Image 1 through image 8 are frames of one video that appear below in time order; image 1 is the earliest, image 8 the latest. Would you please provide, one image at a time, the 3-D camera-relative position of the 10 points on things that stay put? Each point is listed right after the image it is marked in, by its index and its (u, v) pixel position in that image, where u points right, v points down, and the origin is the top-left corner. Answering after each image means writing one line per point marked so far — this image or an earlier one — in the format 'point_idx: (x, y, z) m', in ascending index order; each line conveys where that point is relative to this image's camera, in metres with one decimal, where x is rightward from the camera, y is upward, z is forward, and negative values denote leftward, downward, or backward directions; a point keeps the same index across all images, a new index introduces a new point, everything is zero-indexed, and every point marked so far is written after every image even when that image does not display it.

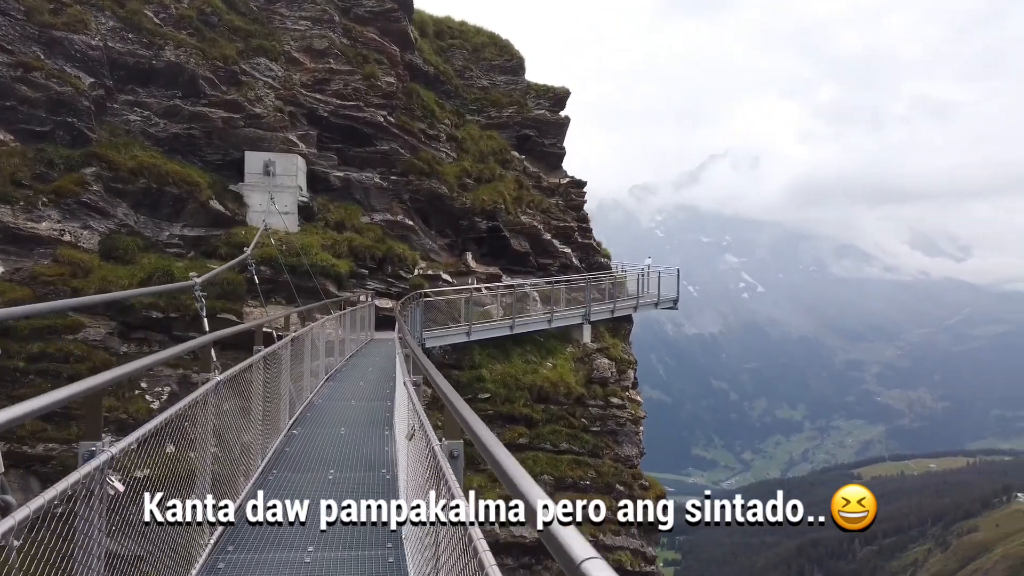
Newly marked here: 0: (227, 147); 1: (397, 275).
0: (-8.4, +4.2, +18.3) m
1: (-3.5, +0.4, +18.9) m
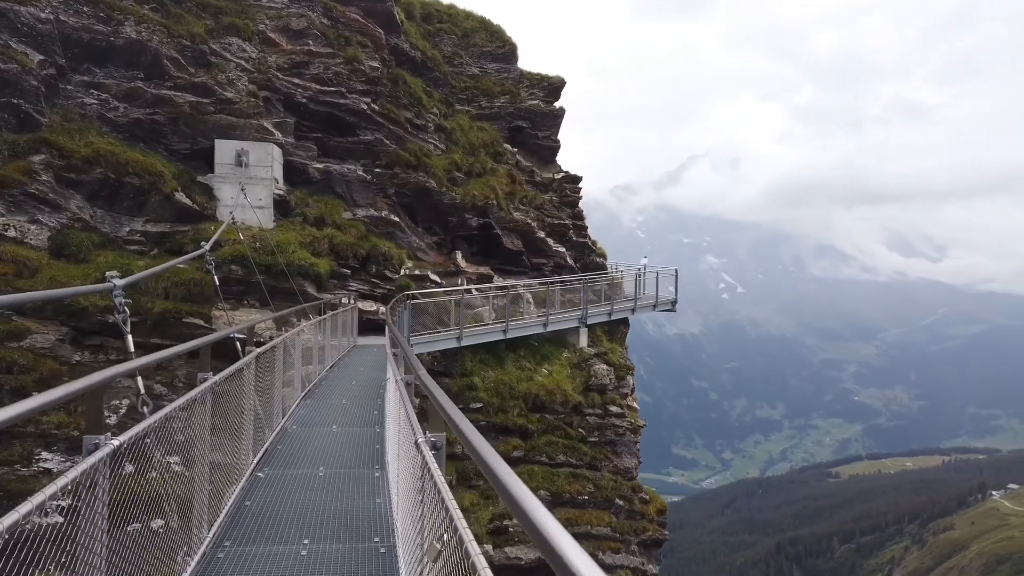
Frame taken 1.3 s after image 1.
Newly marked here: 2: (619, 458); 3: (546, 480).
0: (-8.6, +4.1, +16.7) m
1: (-3.7, +0.4, +17.5) m
2: (+3.3, -5.3, +19.3) m
3: (+1.0, -5.4, +17.4) m
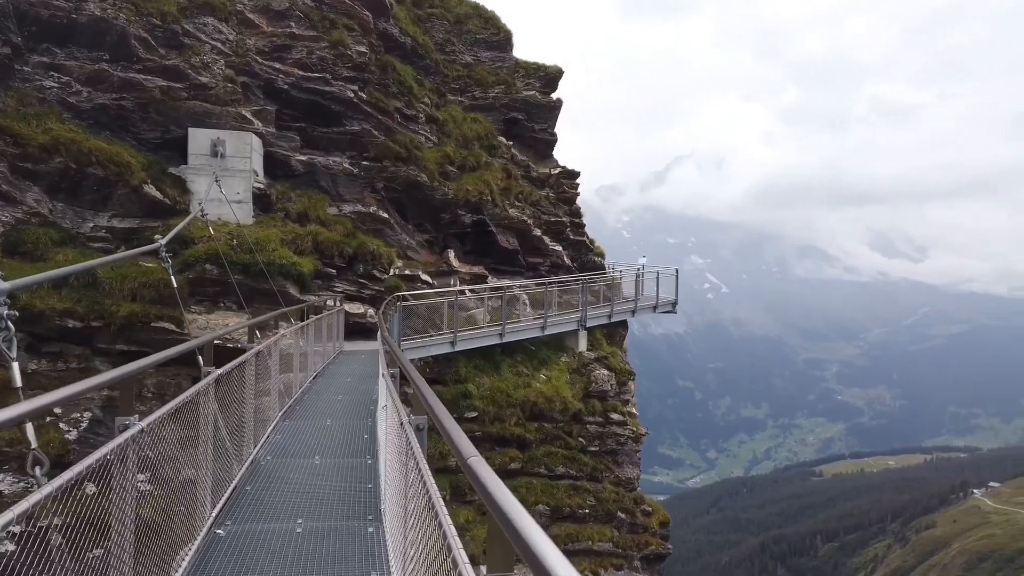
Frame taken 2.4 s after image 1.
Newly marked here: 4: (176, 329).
0: (-8.6, +4.1, +15.4) m
1: (-3.7, +0.3, +16.3) m
2: (+3.2, -5.3, +18.3) m
3: (+0.9, -5.4, +16.3) m
4: (-7.0, -0.9, +13.1) m
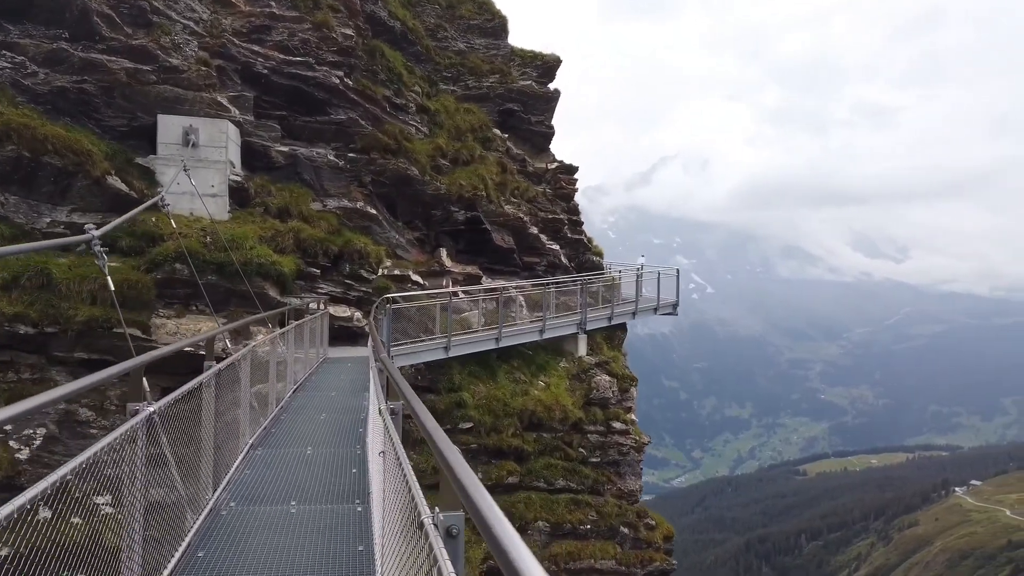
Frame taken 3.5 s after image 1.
0: (-8.6, +4.1, +14.1) m
1: (-3.8, +0.3, +15.1) m
2: (+3.1, -5.4, +17.3) m
3: (+0.8, -5.5, +15.3) m
4: (-7.0, -0.9, +11.8) m
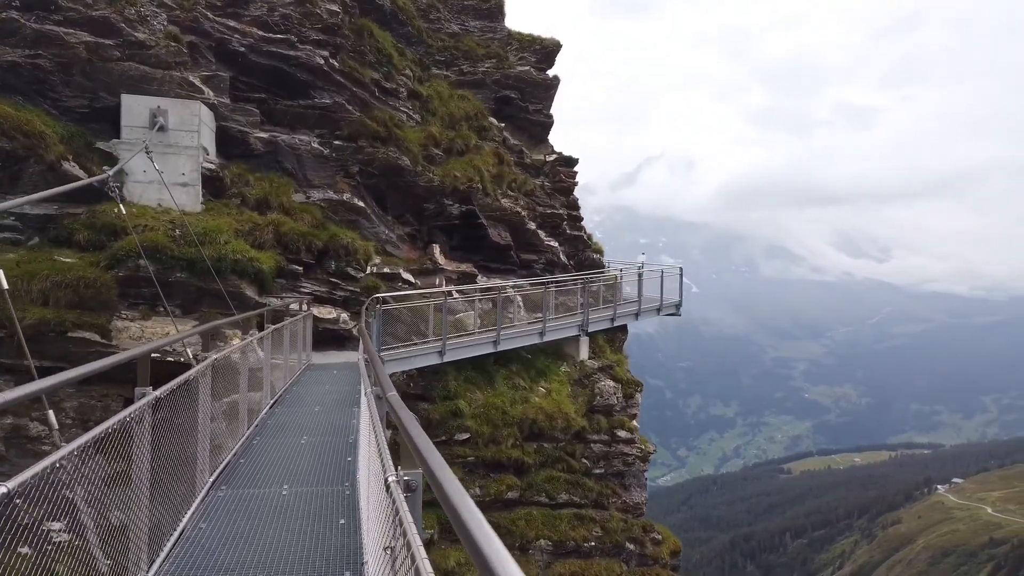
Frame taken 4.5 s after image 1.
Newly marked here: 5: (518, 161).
0: (-8.6, +4.1, +12.8) m
1: (-3.8, +0.3, +13.8) m
2: (+3.0, -5.4, +16.2) m
3: (+0.8, -5.4, +14.1) m
4: (-6.9, -0.9, +10.5) m
5: (+0.2, +4.0, +19.5) m
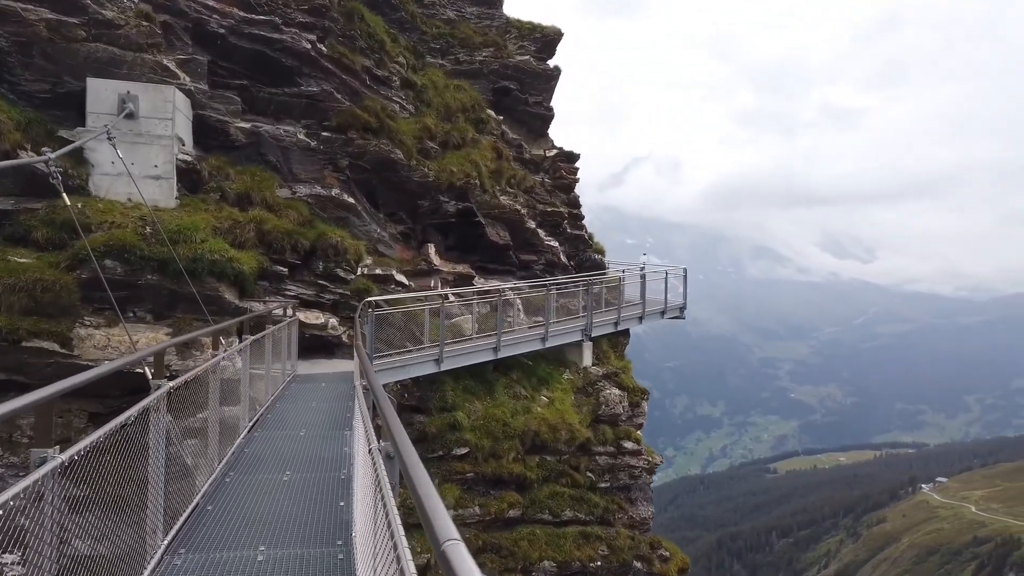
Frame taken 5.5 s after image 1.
0: (-8.5, +4.1, +11.6) m
1: (-3.7, +0.3, +12.8) m
2: (+3.0, -5.4, +15.3) m
3: (+0.9, -5.5, +13.2) m
4: (-6.8, -0.9, +9.4) m
5: (+0.1, +3.9, +18.5) m
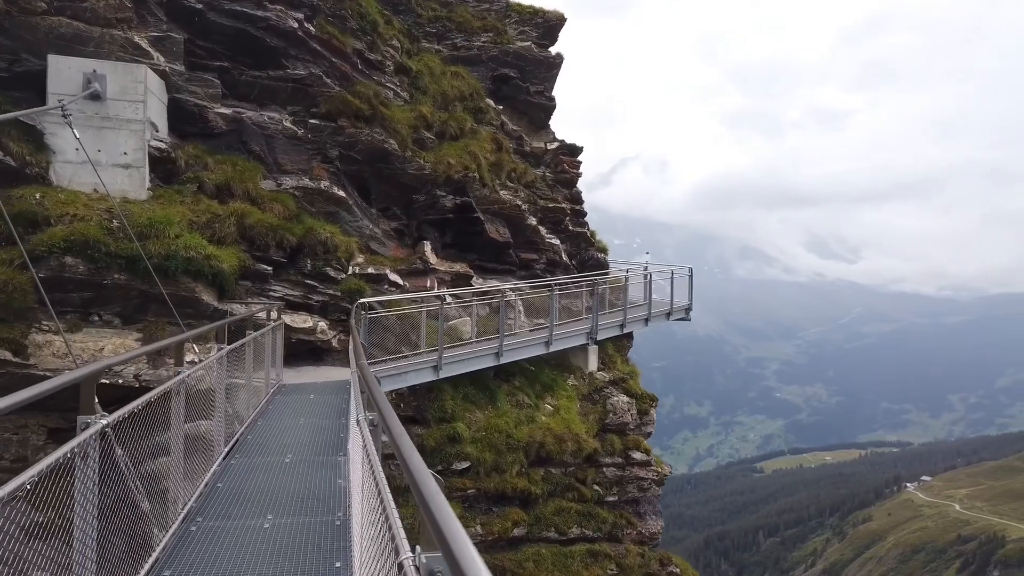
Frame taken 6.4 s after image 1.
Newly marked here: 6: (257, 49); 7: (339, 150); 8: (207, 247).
0: (-8.4, +4.1, +10.4) m
1: (-3.6, +0.3, +11.7) m
2: (+3.1, -5.4, +14.3) m
3: (+1.0, -5.5, +12.2) m
4: (-6.6, -0.9, +8.2) m
5: (+0.1, +3.9, +17.5) m
6: (-5.3, +4.9, +12.9) m
7: (-3.7, +2.9, +13.3) m
8: (-5.0, +0.7, +10.2) m
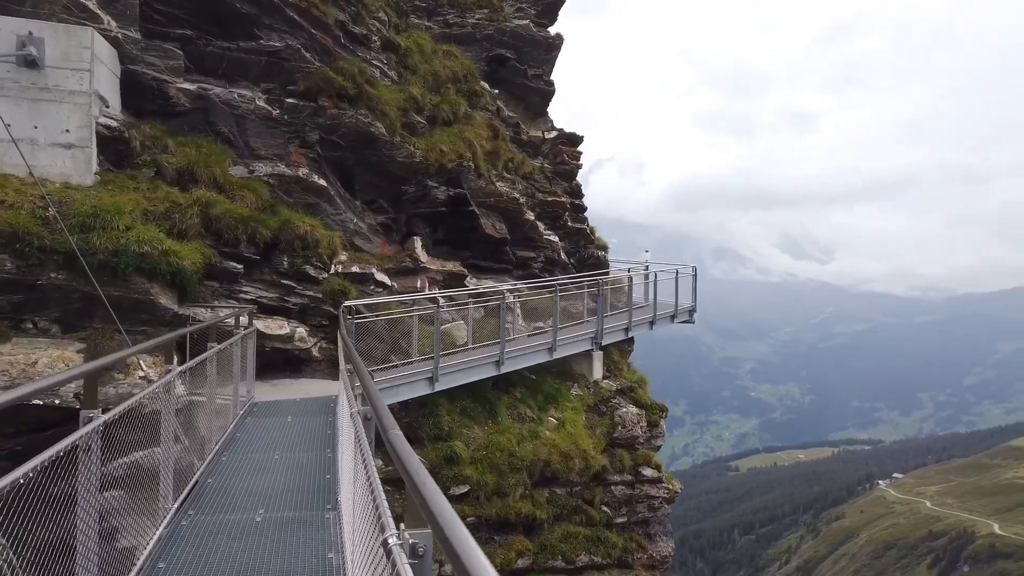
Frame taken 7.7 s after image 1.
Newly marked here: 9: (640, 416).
0: (-8.2, +4.1, +8.8) m
1: (-3.5, +0.2, +10.3) m
2: (+3.0, -5.5, +13.1) m
3: (+1.0, -5.5, +10.9) m
4: (-6.4, -0.9, +6.7) m
5: (0.0, +3.9, +16.2) m
6: (-5.2, +4.9, +11.3) m
7: (-3.7, +2.9, +11.9) m
8: (-4.9, +0.7, +8.7) m
9: (+2.9, -2.9, +14.6) m
